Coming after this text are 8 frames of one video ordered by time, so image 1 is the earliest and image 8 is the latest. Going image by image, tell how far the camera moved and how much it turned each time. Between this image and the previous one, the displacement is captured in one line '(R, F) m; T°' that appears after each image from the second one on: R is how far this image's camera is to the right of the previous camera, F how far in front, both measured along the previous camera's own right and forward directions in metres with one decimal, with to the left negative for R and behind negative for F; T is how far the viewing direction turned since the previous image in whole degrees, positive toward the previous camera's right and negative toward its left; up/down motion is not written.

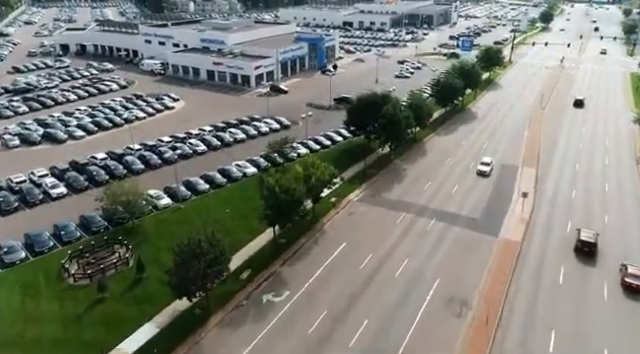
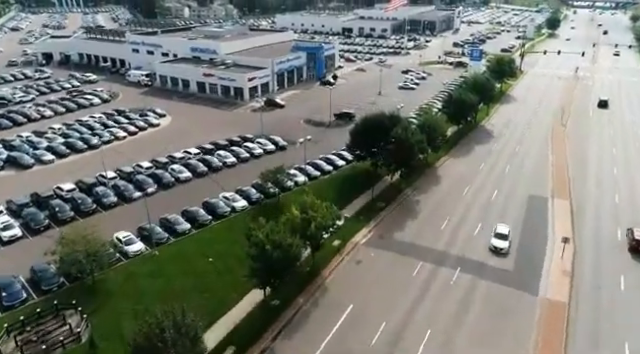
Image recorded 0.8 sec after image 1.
(-0.1, +5.8) m; 0°
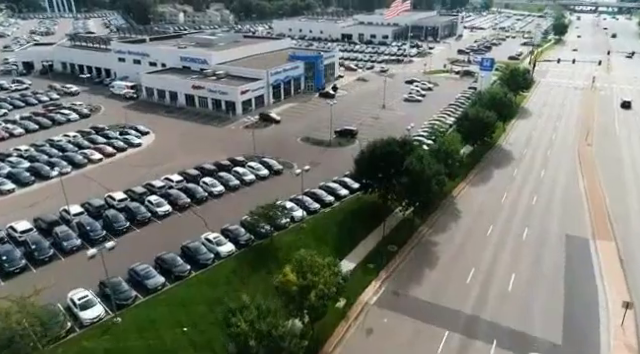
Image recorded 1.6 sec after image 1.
(-0.1, +5.8) m; 0°
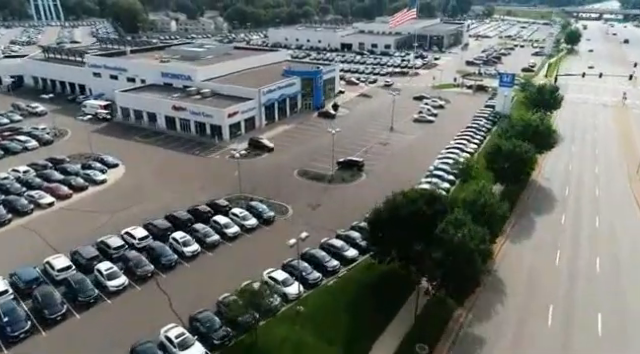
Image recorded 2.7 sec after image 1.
(-0.2, +8.7) m; 0°
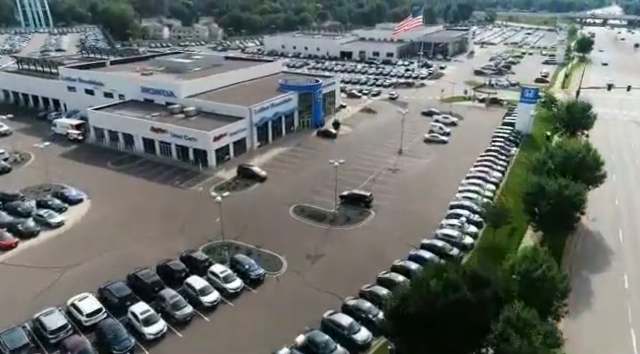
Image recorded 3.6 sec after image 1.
(-0.2, +7.3) m; 0°
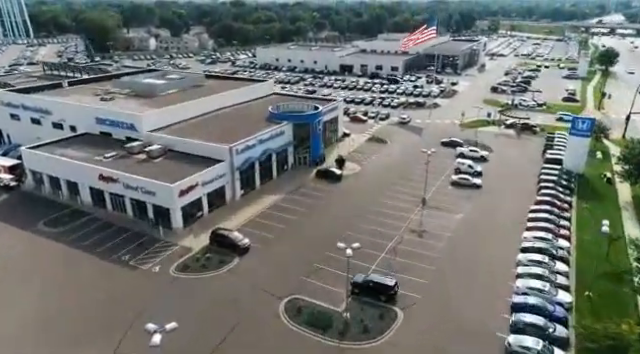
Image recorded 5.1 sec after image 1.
(-0.4, +12.1) m; 0°
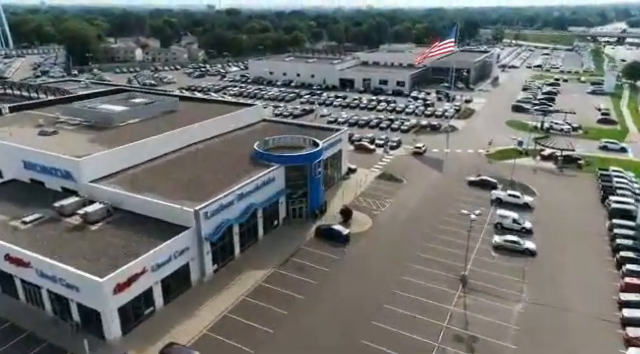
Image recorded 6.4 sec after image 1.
(-0.3, +11.6) m; 0°
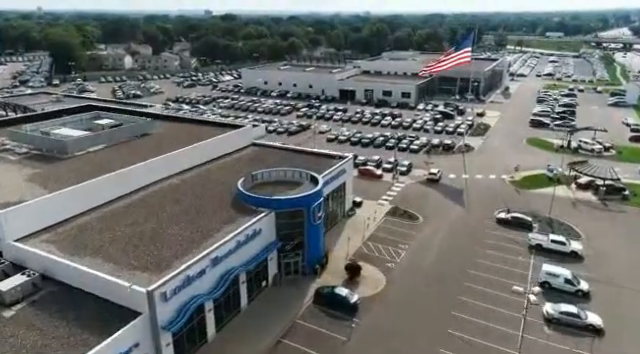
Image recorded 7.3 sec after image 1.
(-0.1, +8.1) m; 0°
